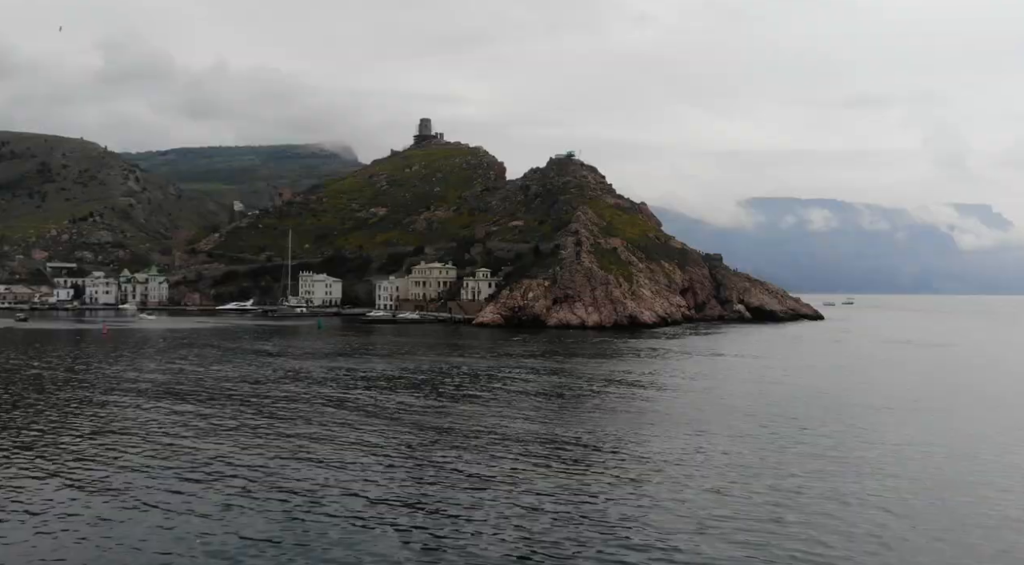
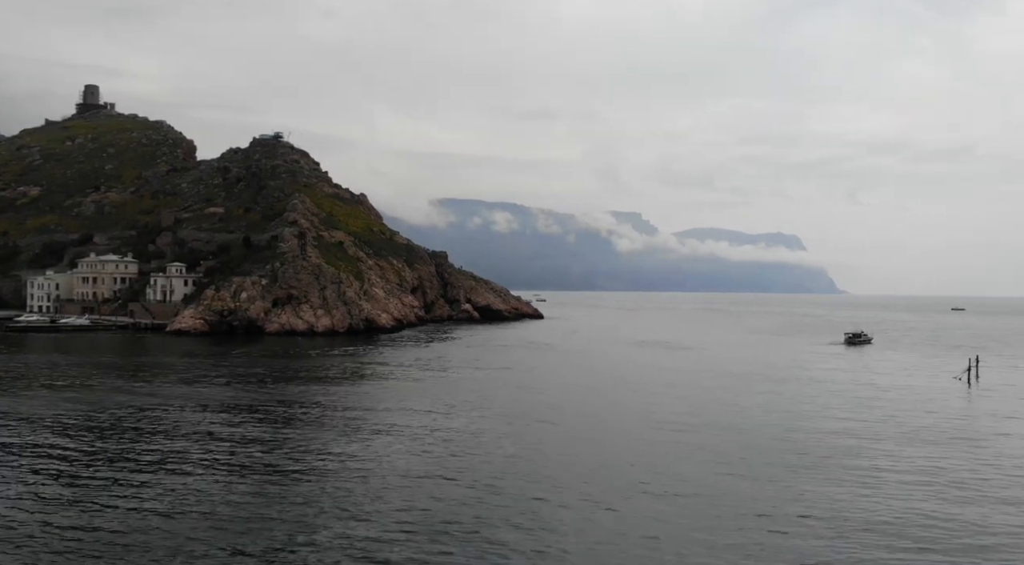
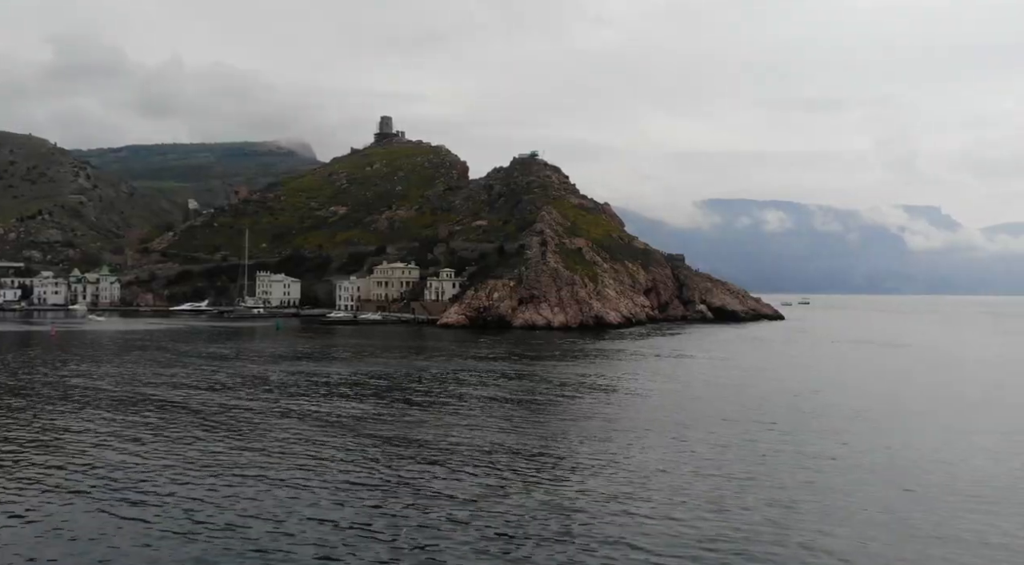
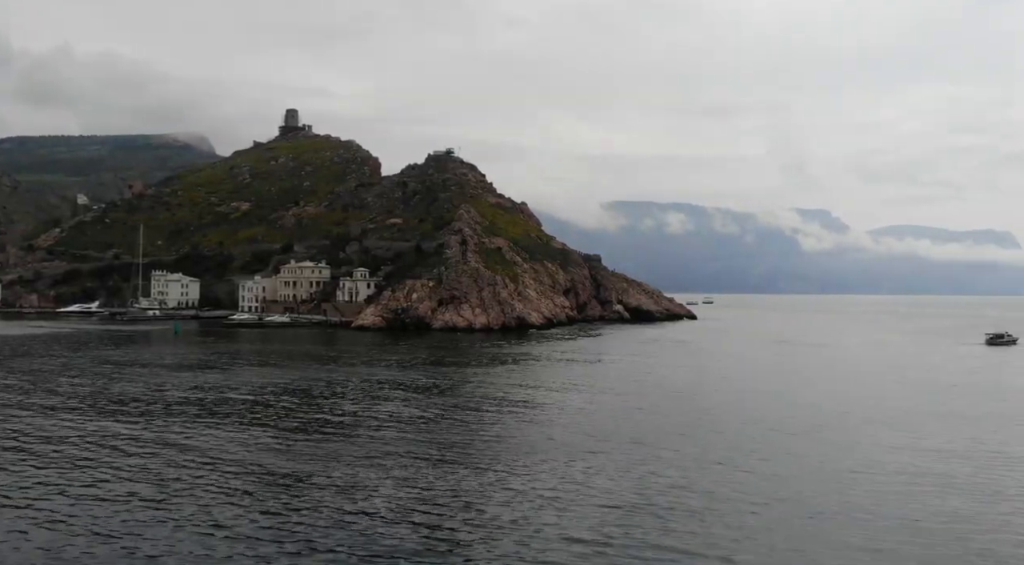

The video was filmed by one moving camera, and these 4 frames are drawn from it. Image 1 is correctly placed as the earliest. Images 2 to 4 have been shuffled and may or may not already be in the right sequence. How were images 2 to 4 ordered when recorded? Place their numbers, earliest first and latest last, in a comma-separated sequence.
3, 4, 2
